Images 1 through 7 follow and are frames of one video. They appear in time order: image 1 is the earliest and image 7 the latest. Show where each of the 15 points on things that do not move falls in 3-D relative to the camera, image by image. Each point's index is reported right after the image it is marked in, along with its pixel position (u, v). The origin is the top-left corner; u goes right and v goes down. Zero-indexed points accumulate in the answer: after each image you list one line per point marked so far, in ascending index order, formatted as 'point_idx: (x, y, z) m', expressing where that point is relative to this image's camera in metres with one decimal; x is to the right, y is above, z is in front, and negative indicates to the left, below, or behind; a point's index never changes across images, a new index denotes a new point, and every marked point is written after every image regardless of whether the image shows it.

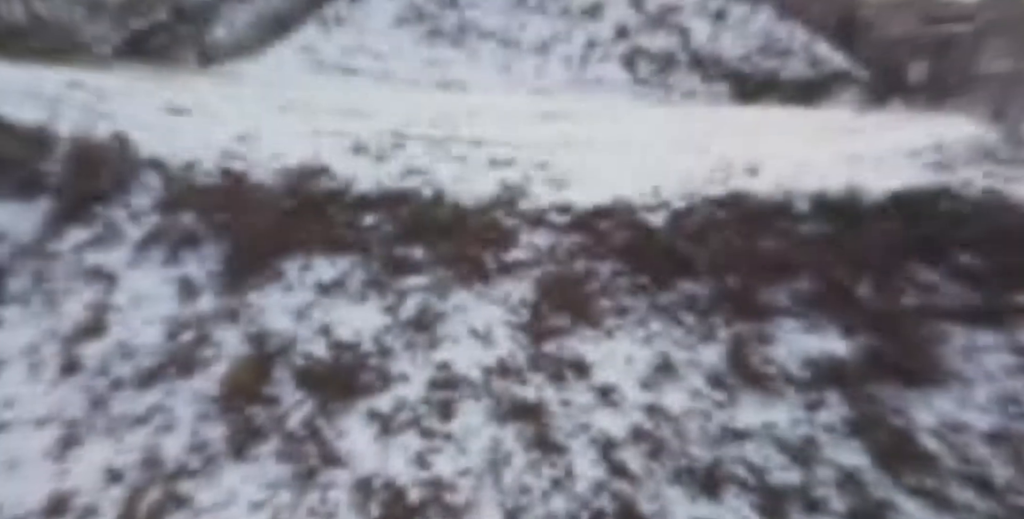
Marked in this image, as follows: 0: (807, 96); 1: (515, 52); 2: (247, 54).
0: (+4.8, +2.7, +8.7) m
1: (+0.1, +3.8, +9.8) m
2: (-4.9, +3.8, +9.9) m
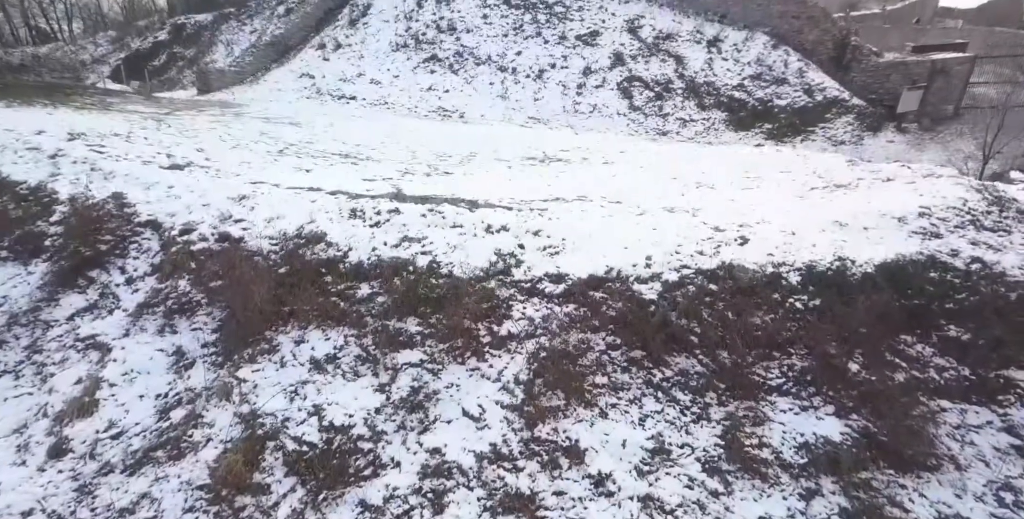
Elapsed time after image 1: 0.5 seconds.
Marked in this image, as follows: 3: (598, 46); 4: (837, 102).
0: (+4.7, +2.2, +8.8) m
1: (0.0, +3.3, +9.8) m
2: (-5.0, +3.4, +10.0) m
3: (+1.6, +4.0, +10.0) m
4: (+5.4, +2.6, +8.9) m
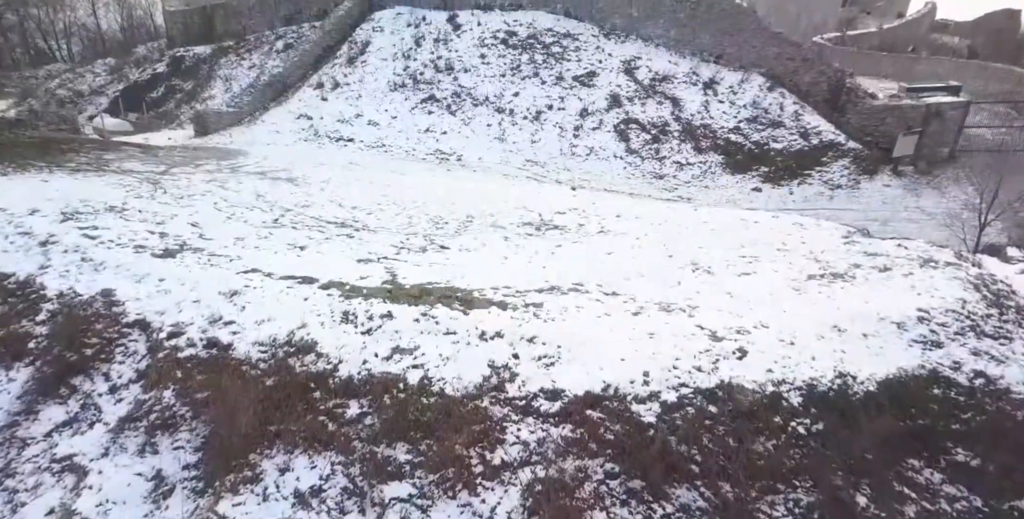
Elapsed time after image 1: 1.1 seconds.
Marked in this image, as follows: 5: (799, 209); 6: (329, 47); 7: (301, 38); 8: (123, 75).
0: (+4.7, +1.5, +8.8) m
1: (0.0, +2.5, +9.8) m
2: (-5.0, +2.6, +10.0) m
3: (+1.6, +3.2, +10.0) m
4: (+5.4, +1.9, +8.9) m
5: (+4.4, +0.8, +8.2) m
6: (-4.1, +4.7, +11.8) m
7: (-5.0, +5.3, +12.6) m
8: (-10.3, +4.9, +14.1) m
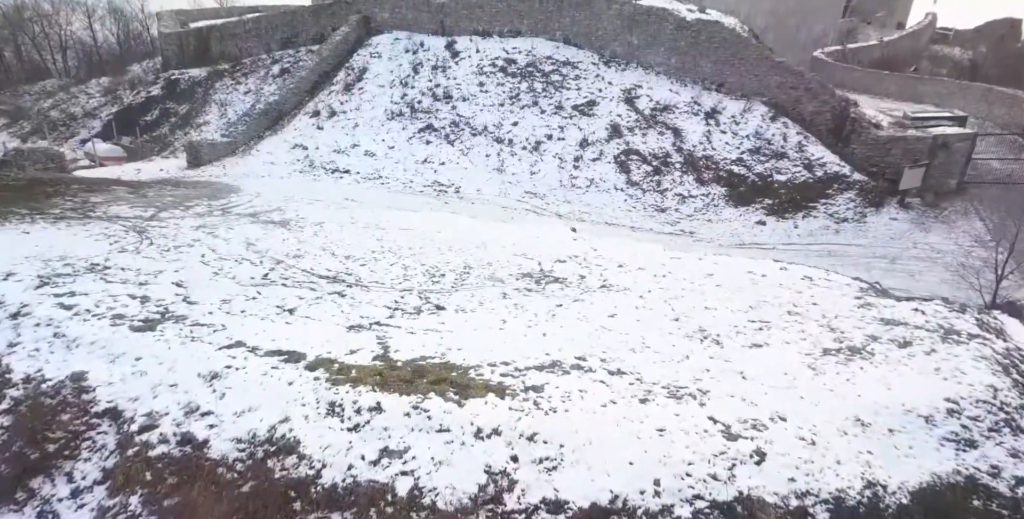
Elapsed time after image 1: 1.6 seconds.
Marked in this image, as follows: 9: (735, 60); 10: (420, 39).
0: (+4.7, +1.0, +8.6) m
1: (-0.1, +2.0, +9.7) m
2: (-5.1, +2.0, +9.8) m
3: (+1.6, +2.7, +9.9) m
4: (+5.3, +1.3, +8.7) m
5: (+4.4, +0.2, +8.0) m
6: (-4.1, +4.1, +11.7) m
7: (-5.0, +4.7, +12.5) m
8: (-10.4, +4.3, +14.0) m
9: (+4.2, +3.7, +10.0) m
10: (-2.1, +4.9, +12.0) m
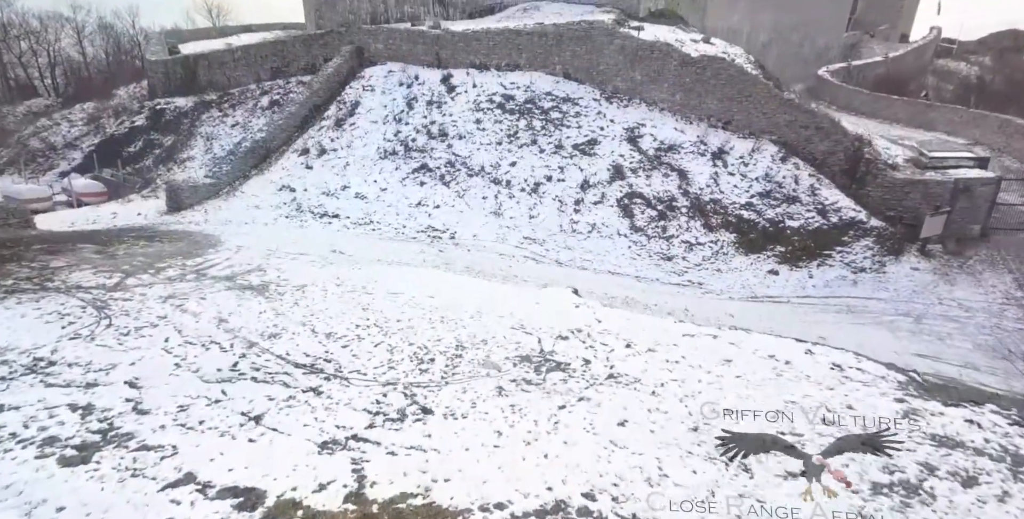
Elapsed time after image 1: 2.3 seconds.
0: (+4.6, +0.2, +8.1) m
1: (-0.1, +1.1, +9.2) m
2: (-5.1, +1.2, +9.4) m
3: (+1.5, +1.8, +9.4) m
4: (+5.3, +0.6, +8.3) m
5: (+4.3, -0.5, +7.5) m
6: (-4.1, +3.2, +11.3) m
7: (-5.1, +3.8, +12.1) m
8: (-10.4, +3.3, +13.5) m
9: (+4.1, +2.9, +9.6) m
10: (-2.1, +4.1, +11.6) m
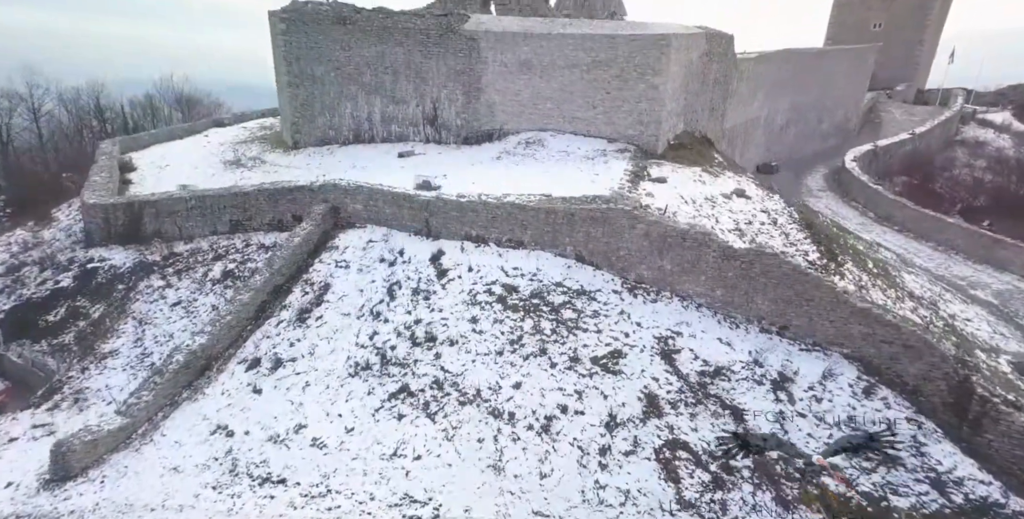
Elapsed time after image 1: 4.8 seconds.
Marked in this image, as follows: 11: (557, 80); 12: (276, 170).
0: (+4.7, -3.2, +5.9) m
1: (0.0, -2.3, +7.0) m
2: (-5.0, -2.4, +7.2) m
3: (+1.6, -1.7, +7.3) m
4: (+5.4, -2.8, +6.0) m
5: (+4.4, -3.8, +5.2) m
6: (-4.1, -0.5, +9.3) m
7: (-5.0, -0.1, +10.1) m
8: (-10.4, -0.7, +11.5) m
9: (+4.2, -0.6, +7.6) m
10: (-2.1, +0.3, +9.7) m
11: (+1.1, +4.2, +12.7) m
12: (-6.2, +2.4, +14.0) m
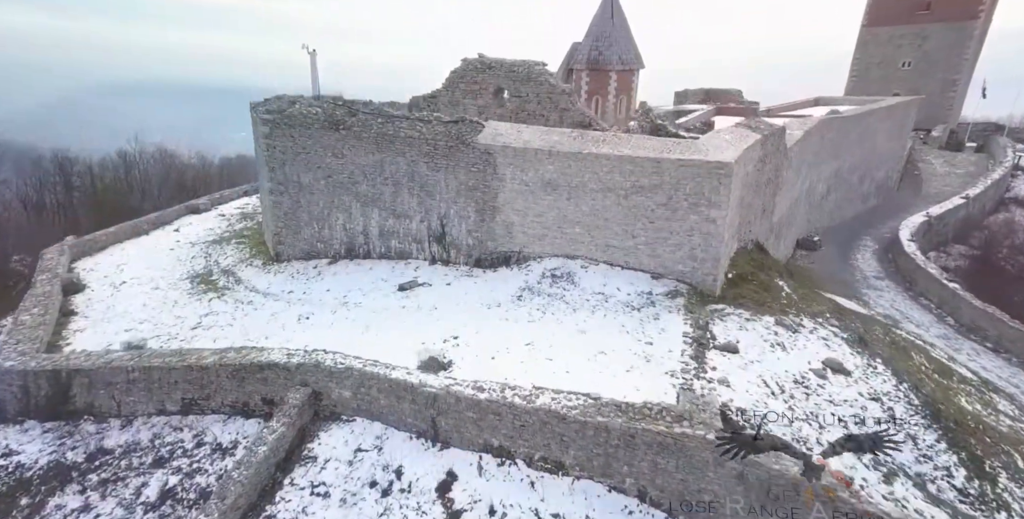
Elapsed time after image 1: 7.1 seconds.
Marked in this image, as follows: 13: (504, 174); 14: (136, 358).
0: (+5.2, -5.9, +3.2) m
1: (+0.4, -5.2, +4.4) m
2: (-4.6, -5.3, +4.6) m
3: (+2.0, -4.5, +4.7) m
4: (+5.8, -5.5, +3.3) m
5: (+4.9, -6.5, +2.4) m
6: (-3.6, -3.5, +6.8) m
7: (-4.6, -3.1, +7.7) m
8: (-9.9, -3.9, +9.1) m
9: (+4.6, -3.4, +5.0) m
10: (-1.6, -2.7, +7.2) m
11: (+1.5, +1.1, +10.5) m
12: (-5.7, -0.9, +11.7) m
13: (-0.2, +1.8, +10.9) m
14: (-6.3, -1.8, +8.9) m
